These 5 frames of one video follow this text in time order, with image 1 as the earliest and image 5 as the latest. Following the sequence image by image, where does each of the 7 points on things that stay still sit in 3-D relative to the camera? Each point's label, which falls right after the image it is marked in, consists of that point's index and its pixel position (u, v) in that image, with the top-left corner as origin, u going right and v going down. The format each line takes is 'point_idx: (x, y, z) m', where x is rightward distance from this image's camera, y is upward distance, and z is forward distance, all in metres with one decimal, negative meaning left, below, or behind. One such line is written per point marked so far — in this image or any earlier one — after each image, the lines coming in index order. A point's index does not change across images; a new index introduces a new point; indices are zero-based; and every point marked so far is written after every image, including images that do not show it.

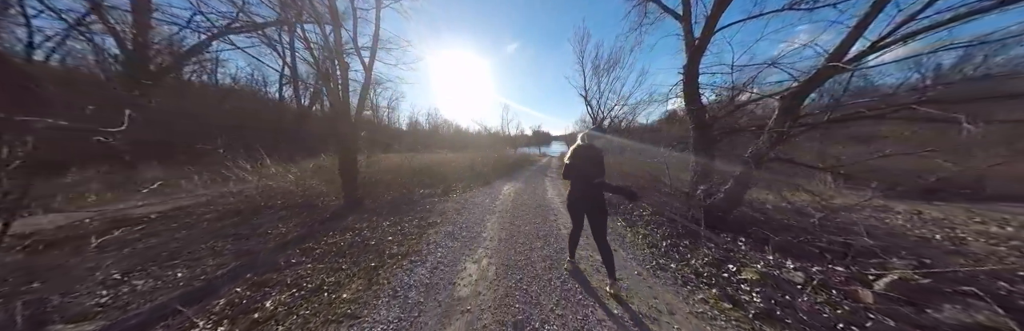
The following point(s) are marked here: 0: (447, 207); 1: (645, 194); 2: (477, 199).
0: (-1.7, -1.1, +4.9) m
1: (+4.1, -0.9, +5.7) m
2: (-1.1, -1.1, +5.9) m
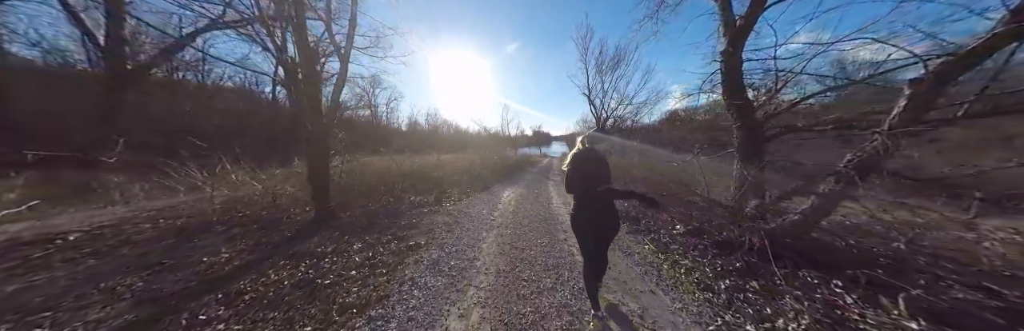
0: (-1.7, -1.3, +4.2) m
1: (+4.1, -1.1, +5.0) m
2: (-1.1, -1.2, +5.2) m
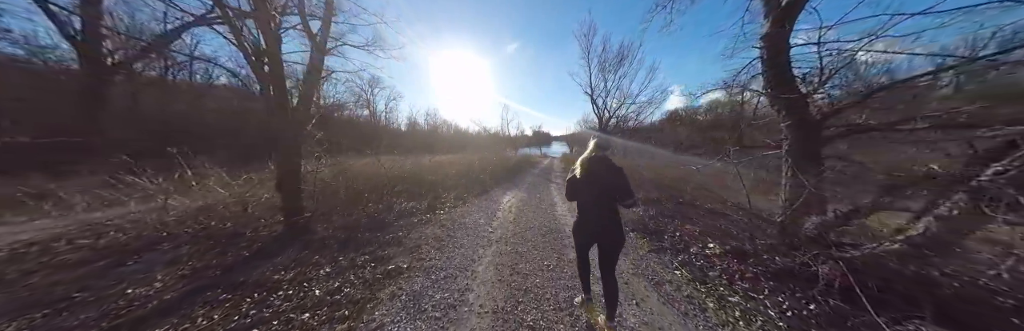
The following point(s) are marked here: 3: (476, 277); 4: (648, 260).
0: (-1.7, -1.3, +3.7) m
1: (+4.1, -1.1, +4.4) m
2: (-1.1, -1.3, +4.6) m
3: (-0.5, -1.5, +2.5) m
4: (+2.0, -1.4, +2.8) m
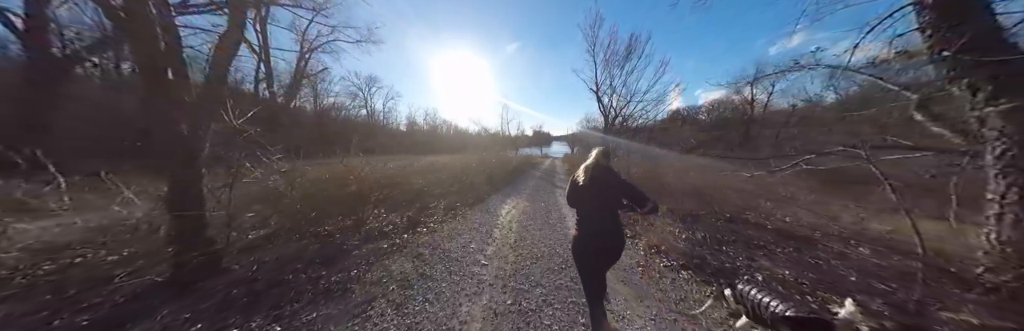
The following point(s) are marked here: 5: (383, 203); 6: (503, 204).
0: (-1.7, -1.5, +2.6) m
1: (+4.1, -1.3, +3.3) m
2: (-1.0, -1.5, +3.5) m
3: (-0.5, -1.6, +1.4) m
4: (+2.0, -1.5, +1.7) m
5: (-4.0, -1.0, +5.9) m
6: (-0.2, -1.4, +6.8) m
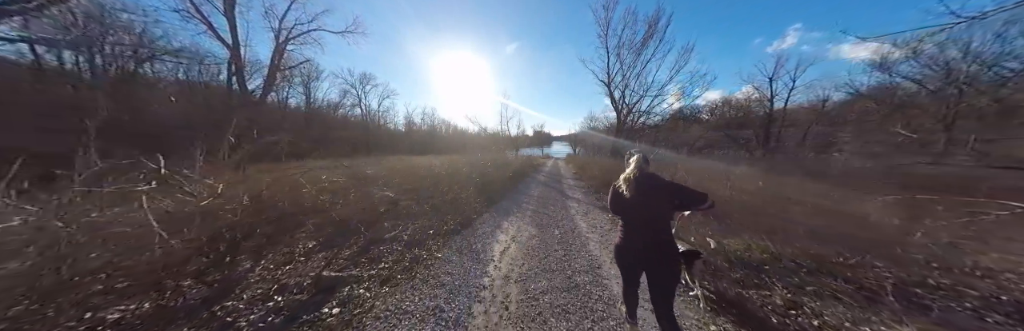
0: (-1.7, -1.7, +0.4) m
1: (+4.1, -1.5, +1.2) m
2: (-1.1, -1.7, +1.4) m
3: (-0.5, -1.8, -0.7) m
4: (+2.0, -1.7, -0.4) m
5: (-4.0, -1.2, +3.7) m
6: (-0.2, -1.6, +4.6) m
